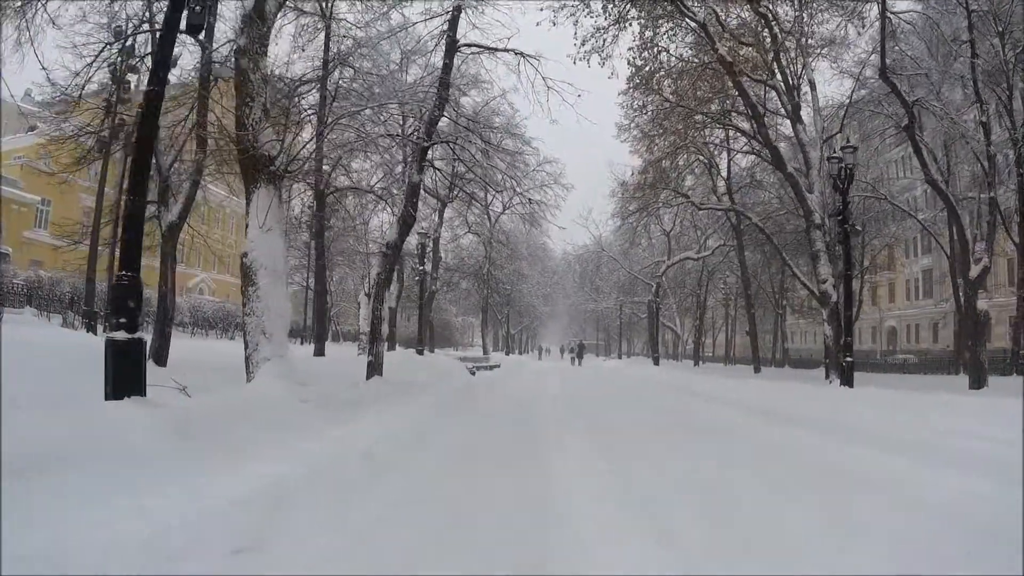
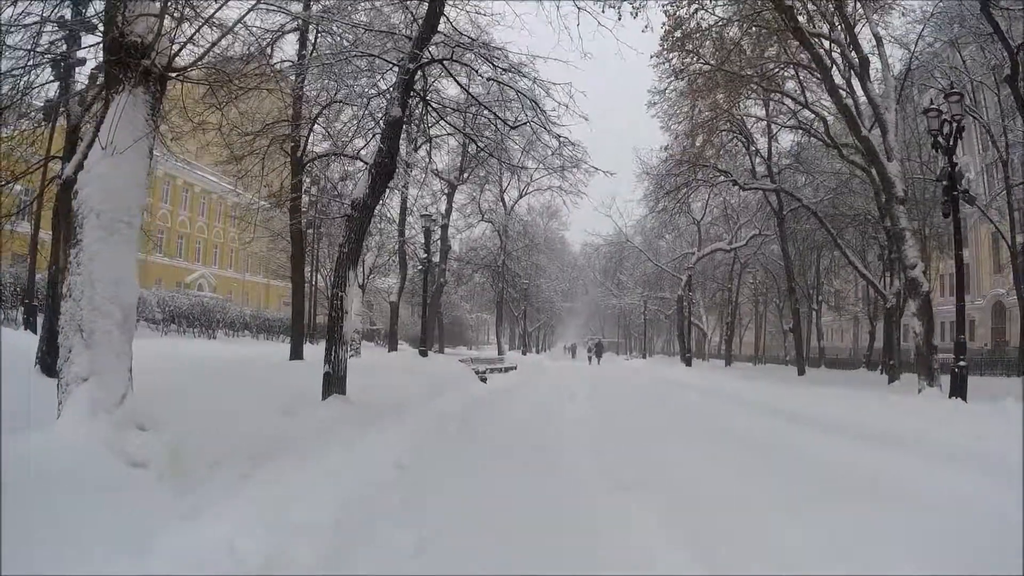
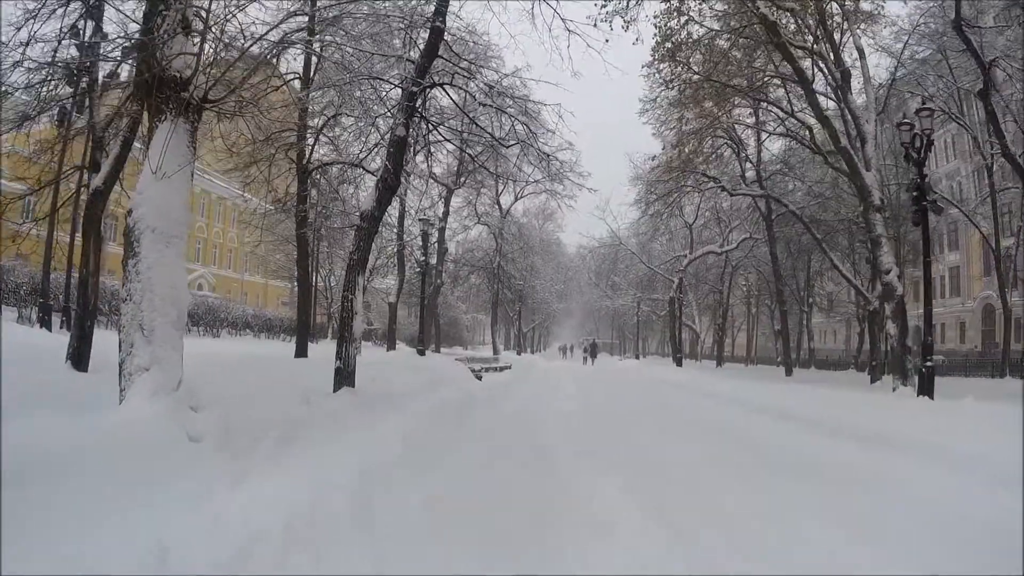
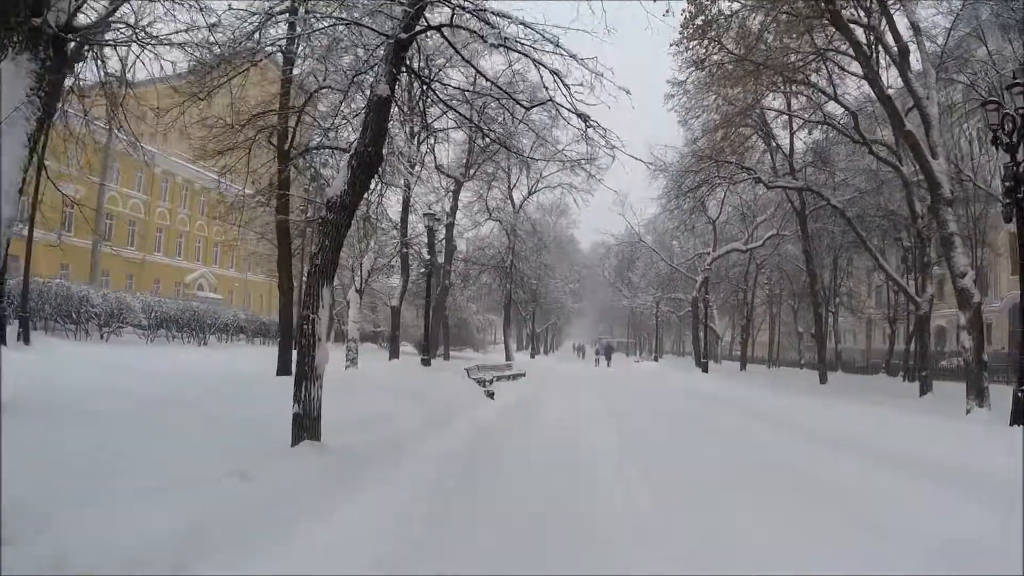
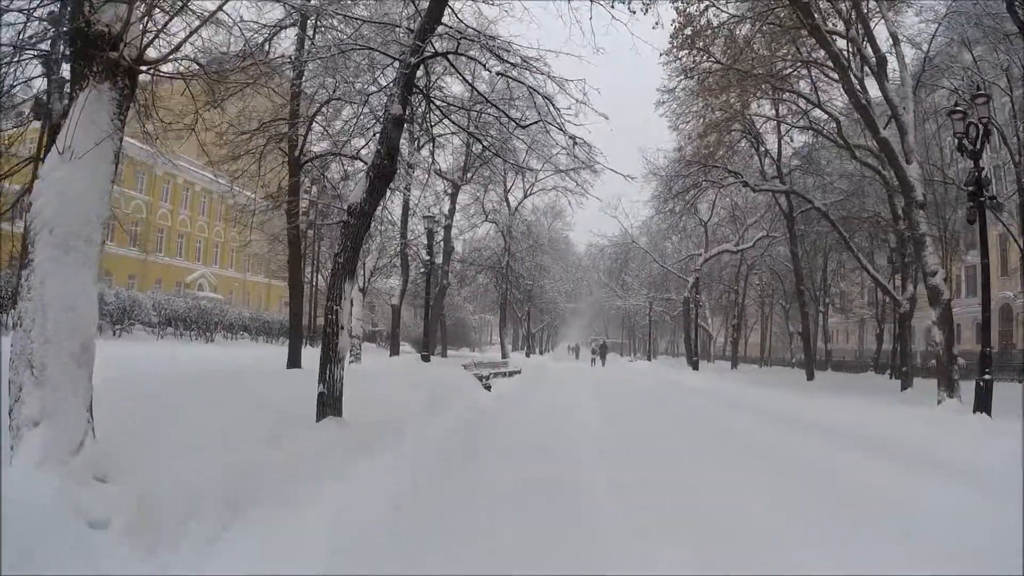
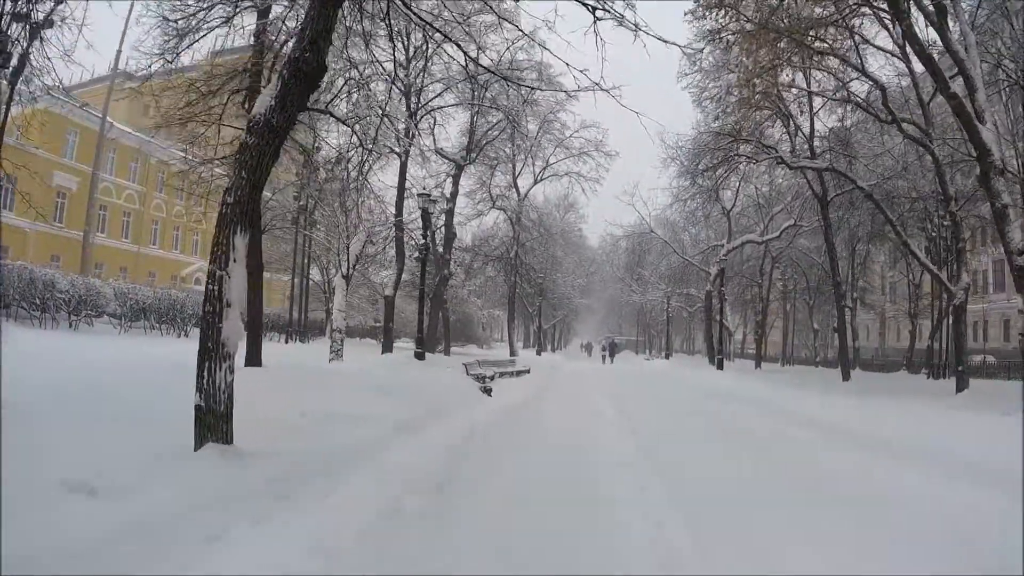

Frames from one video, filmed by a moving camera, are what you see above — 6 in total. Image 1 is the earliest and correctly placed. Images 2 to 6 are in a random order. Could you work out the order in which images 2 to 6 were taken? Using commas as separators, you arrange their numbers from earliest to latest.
3, 2, 5, 4, 6
